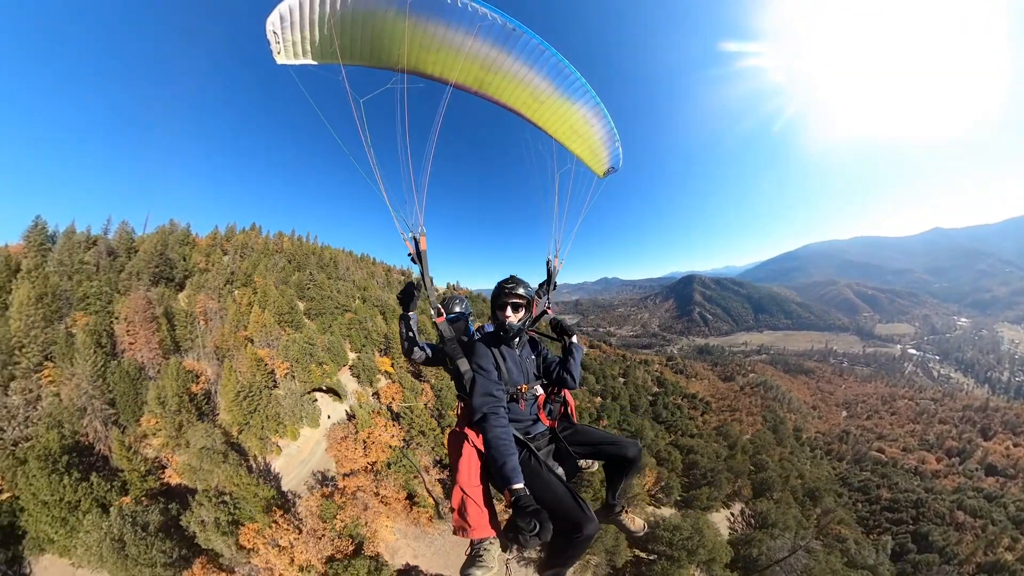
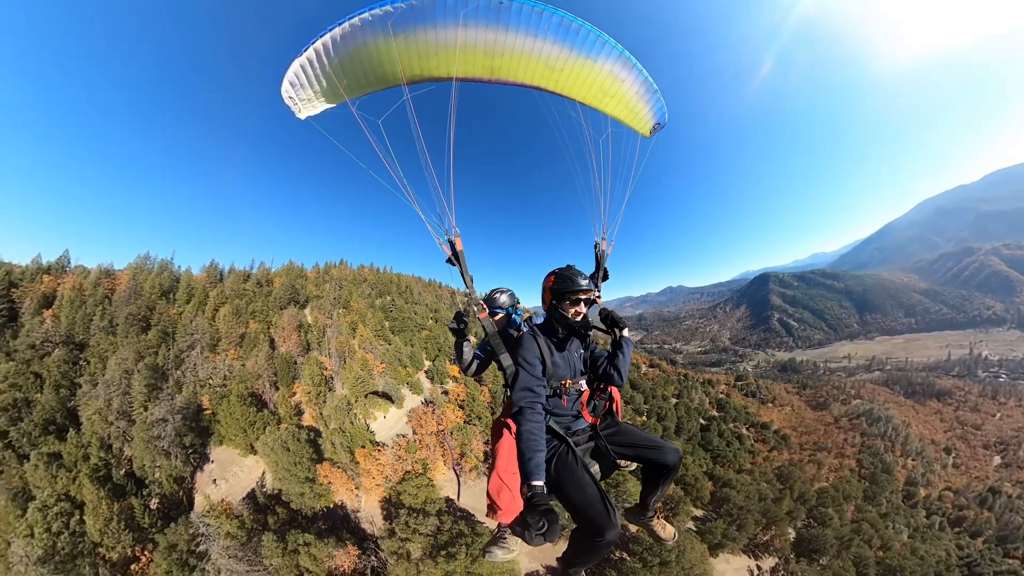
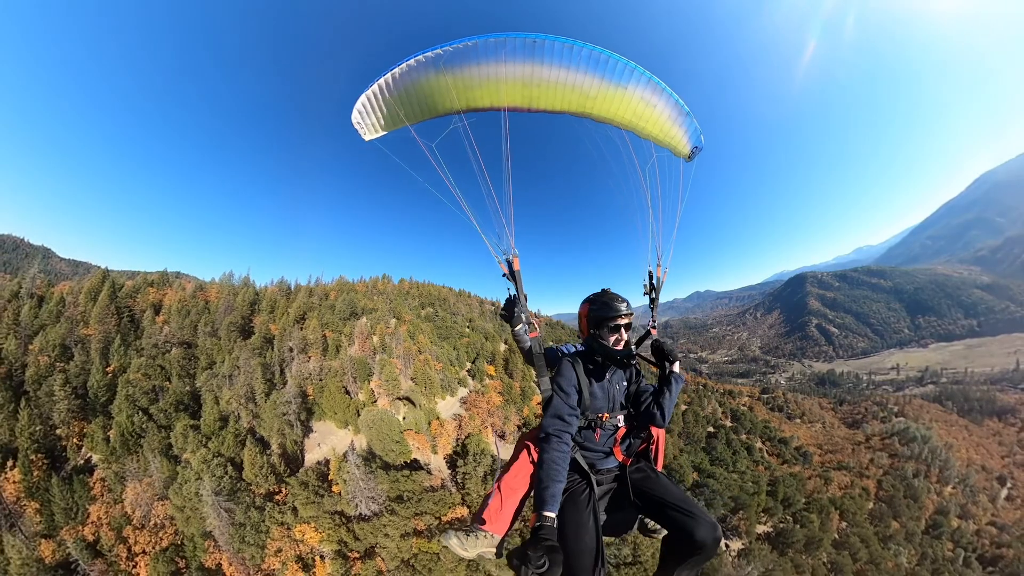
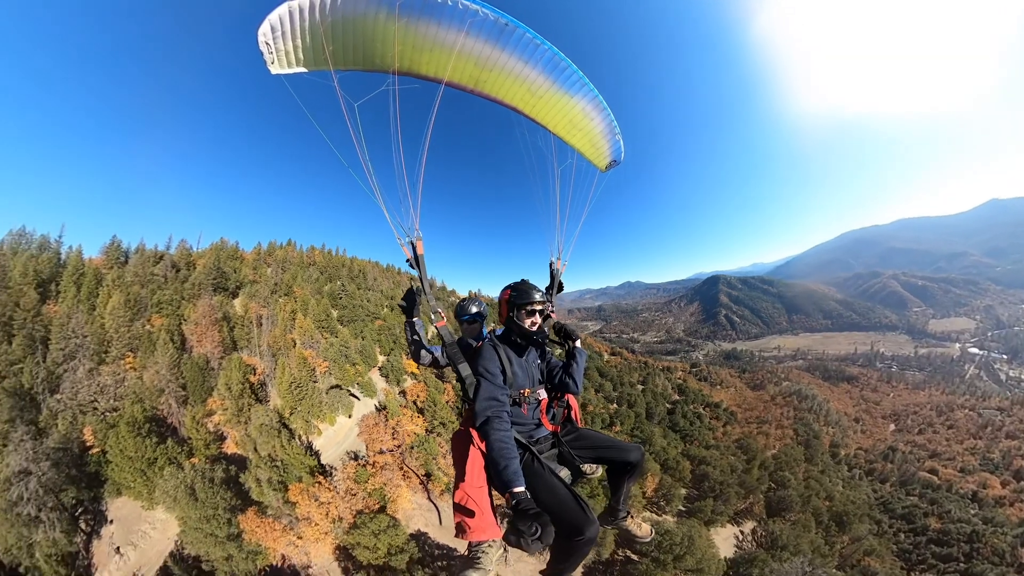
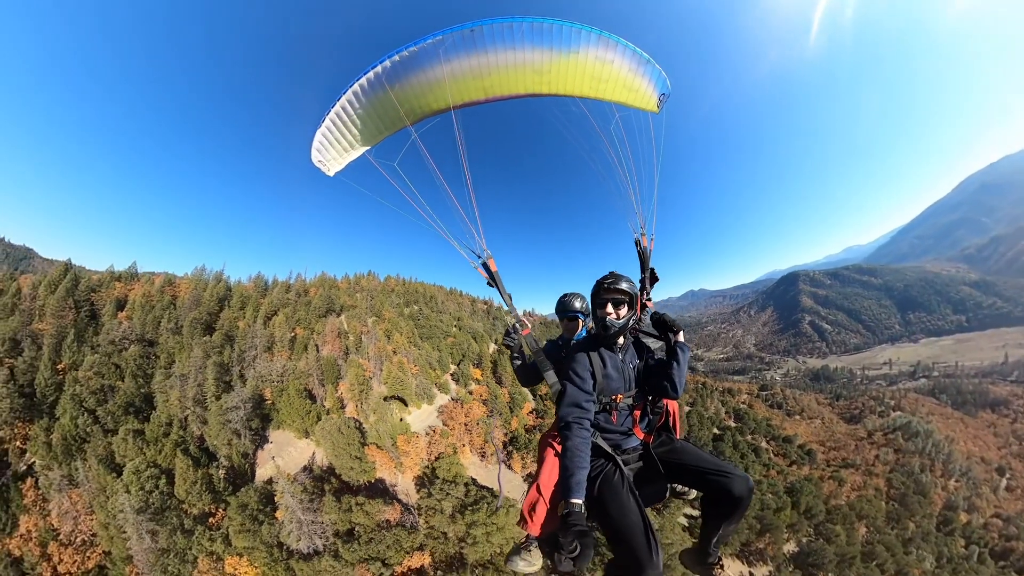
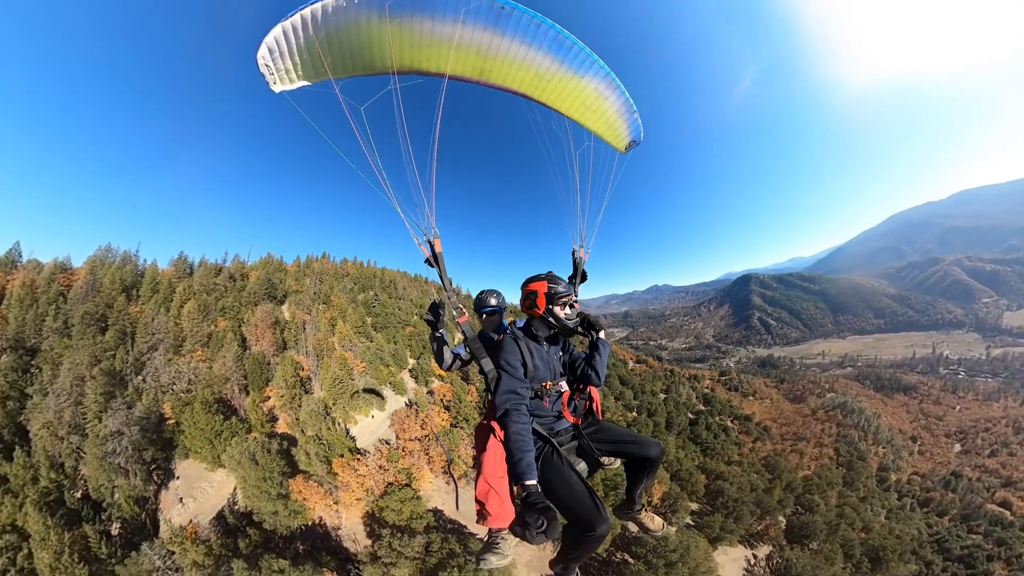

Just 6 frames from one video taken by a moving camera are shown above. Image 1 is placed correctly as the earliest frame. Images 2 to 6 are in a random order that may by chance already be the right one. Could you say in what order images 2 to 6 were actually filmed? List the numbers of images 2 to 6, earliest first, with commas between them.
4, 6, 2, 5, 3
